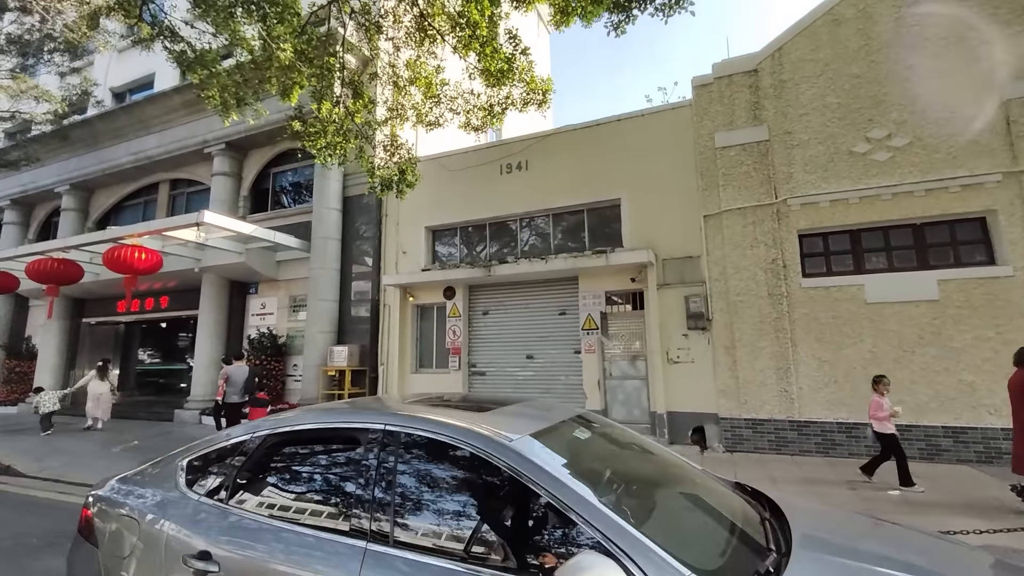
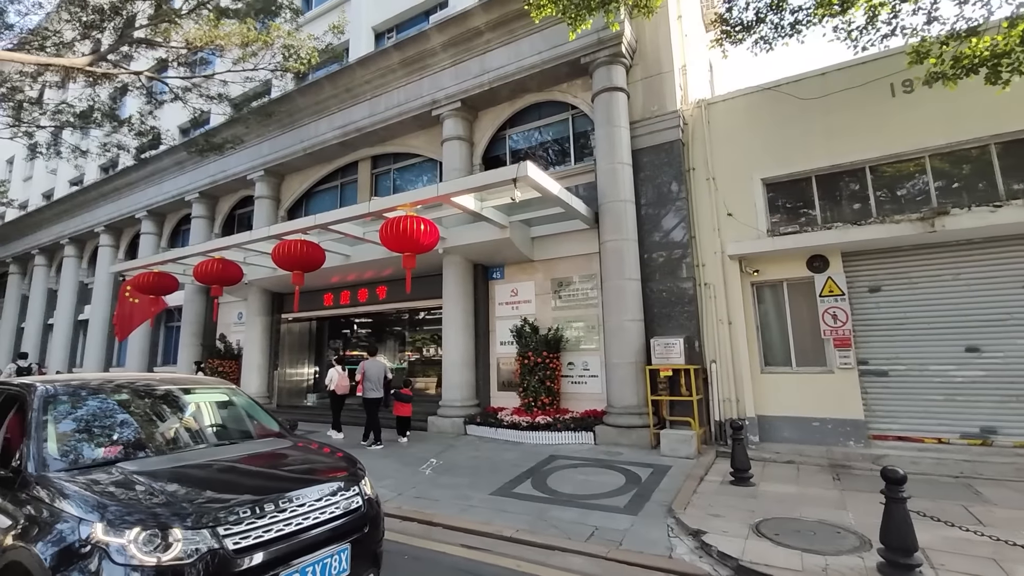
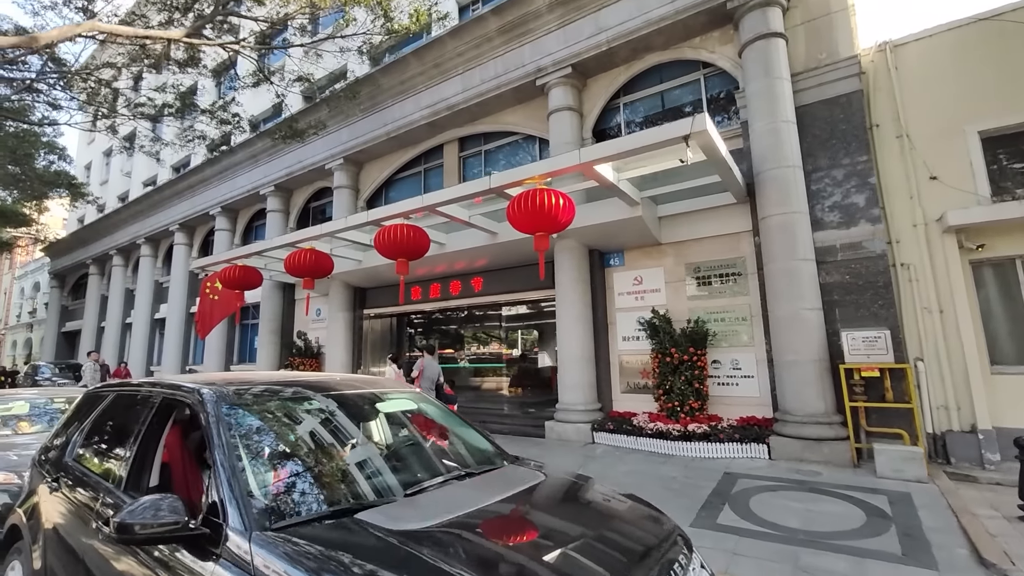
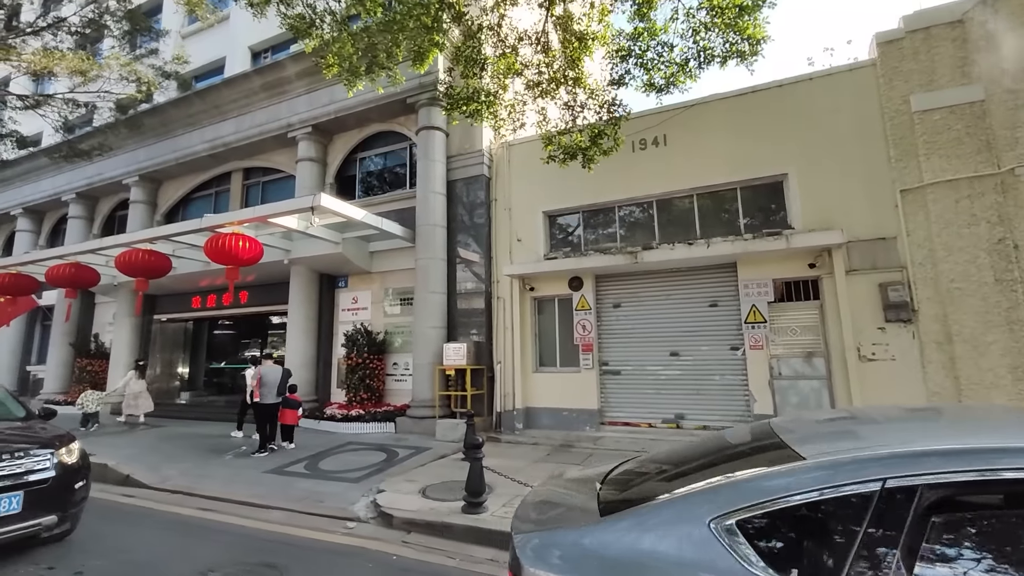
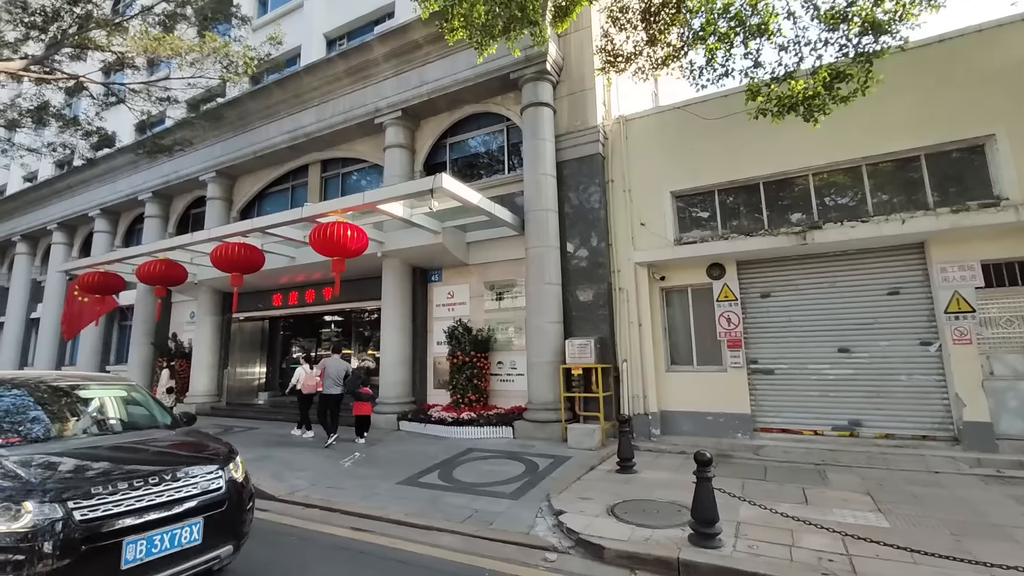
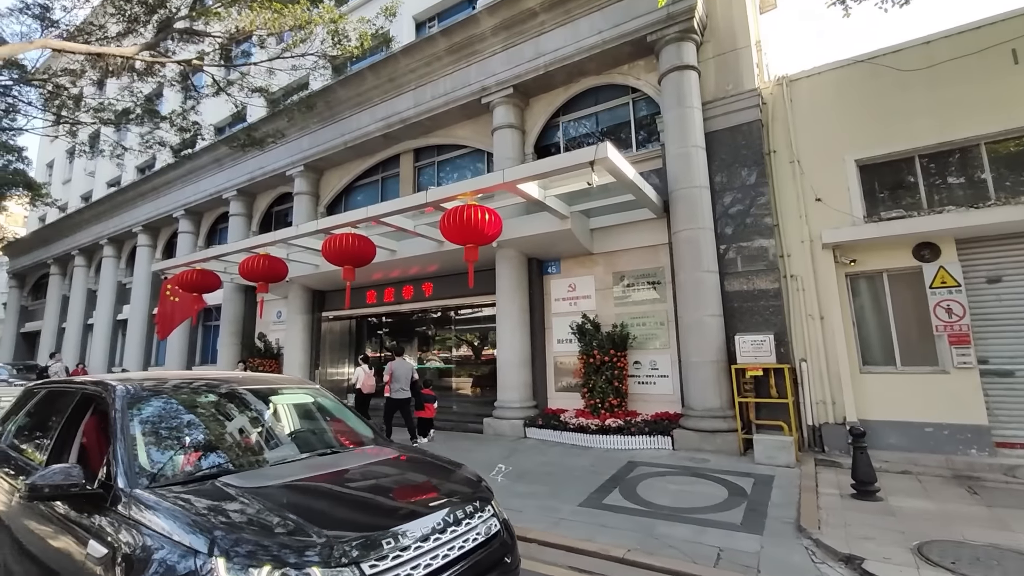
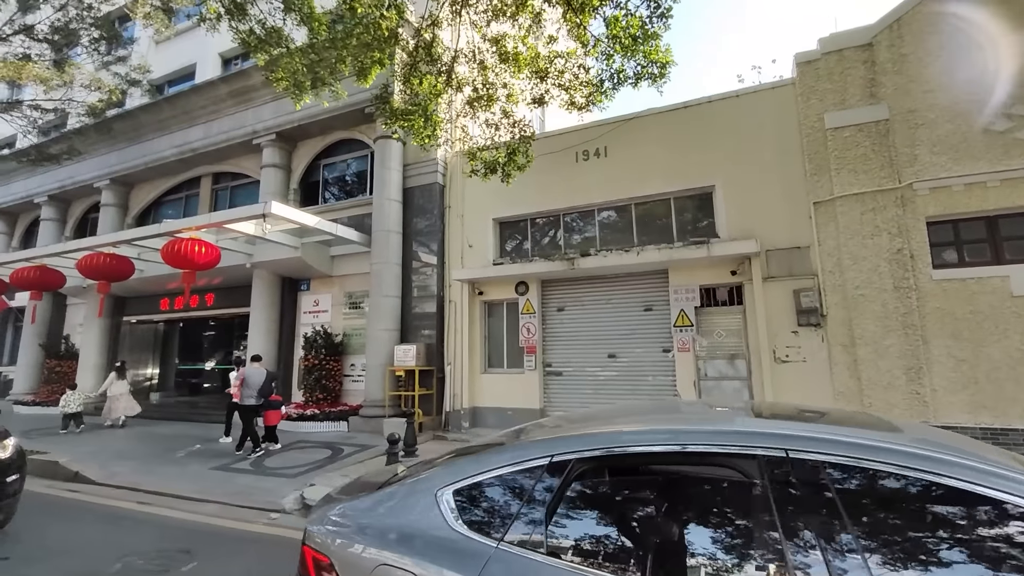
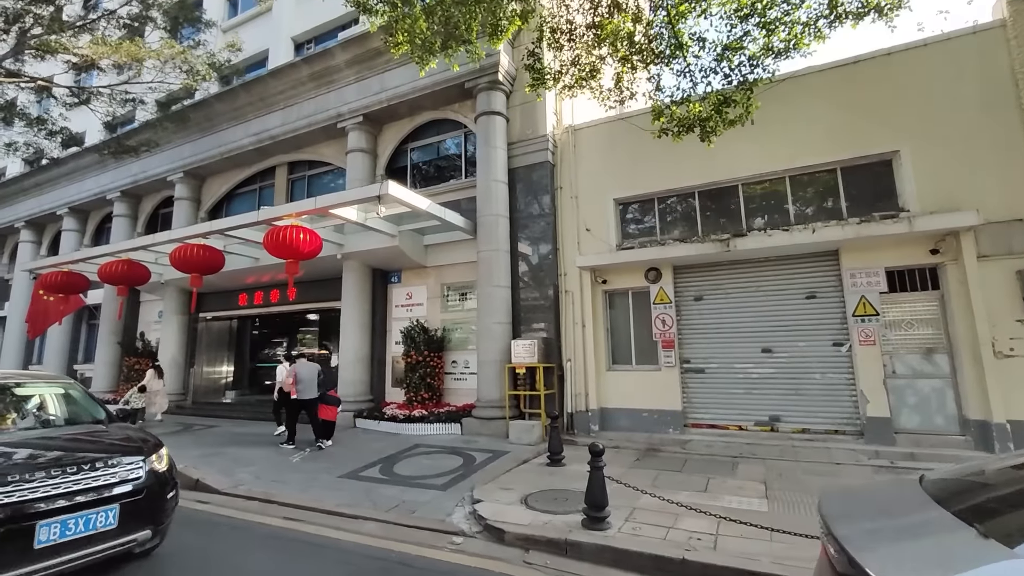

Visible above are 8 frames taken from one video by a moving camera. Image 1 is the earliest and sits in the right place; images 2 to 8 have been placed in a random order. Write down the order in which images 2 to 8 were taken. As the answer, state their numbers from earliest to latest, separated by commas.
7, 4, 8, 5, 2, 6, 3
